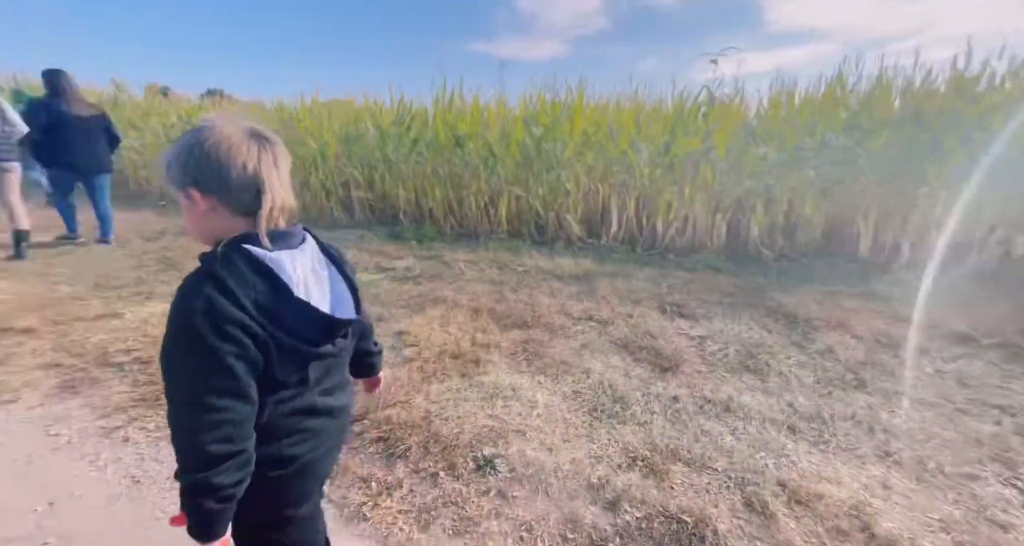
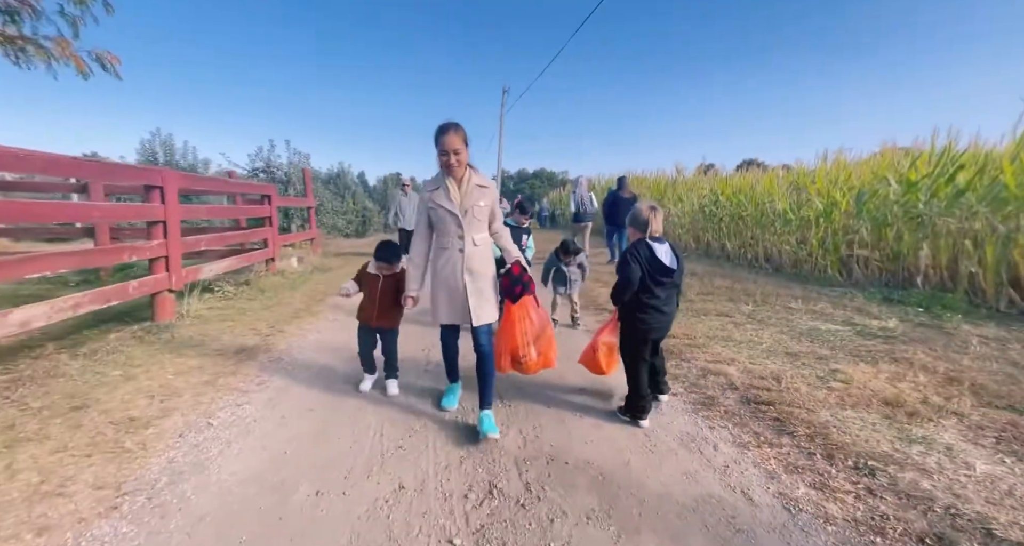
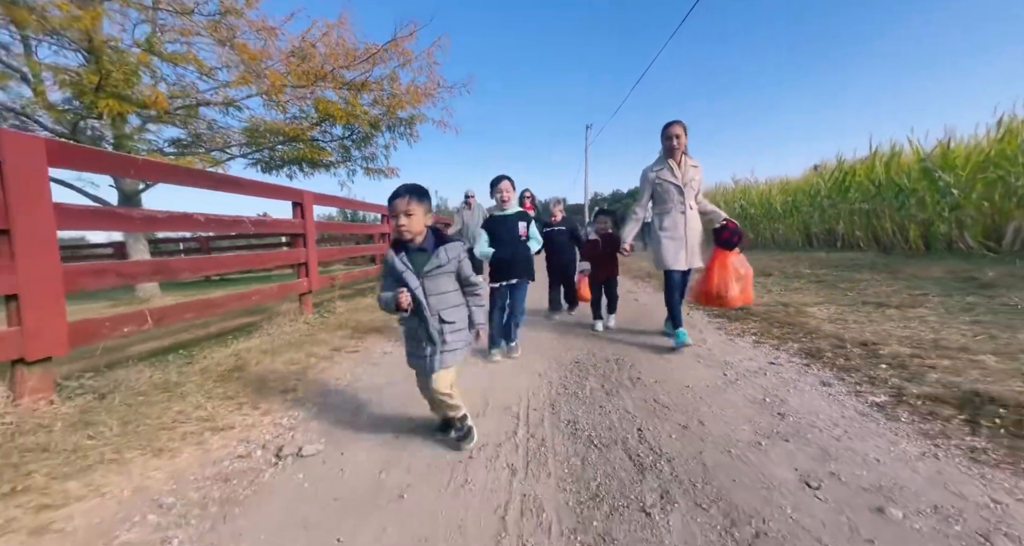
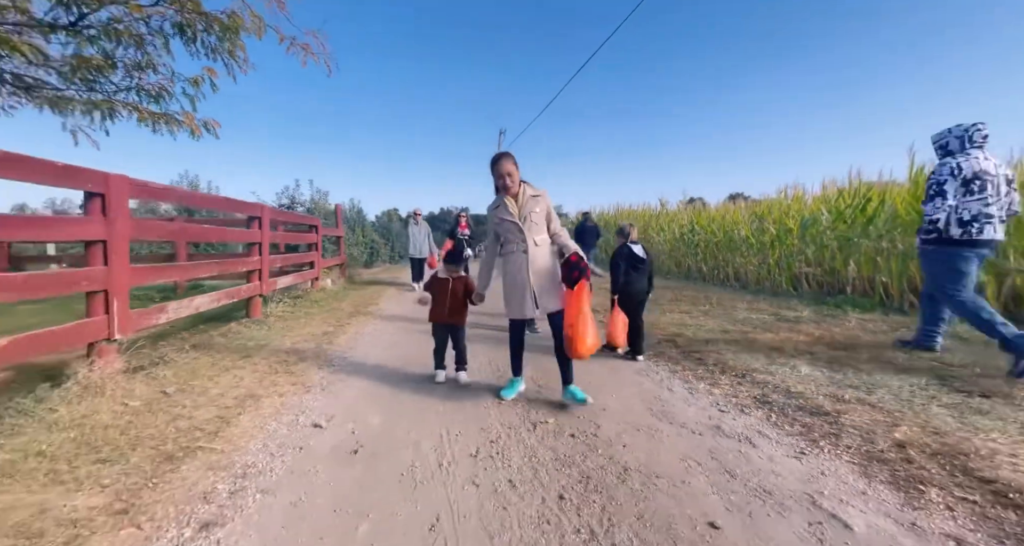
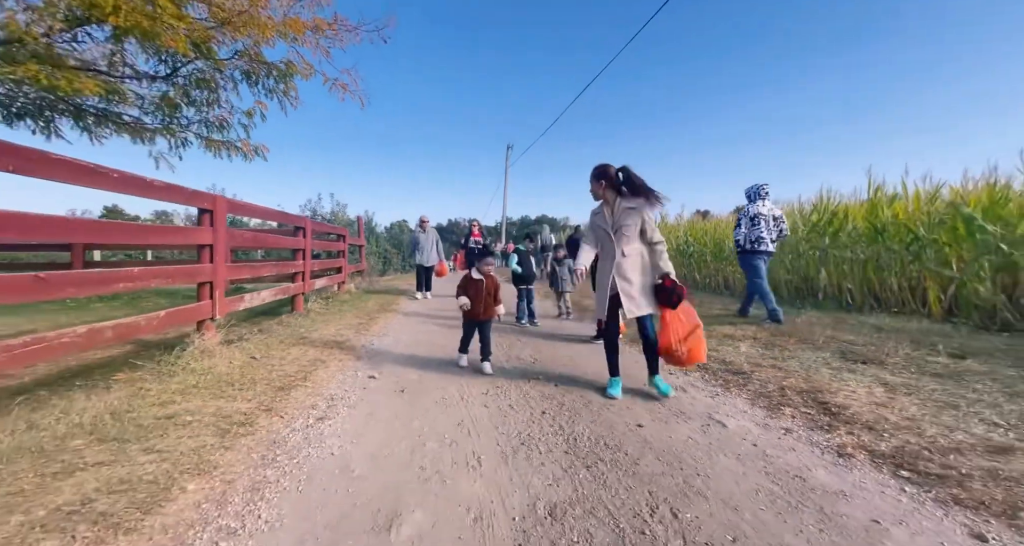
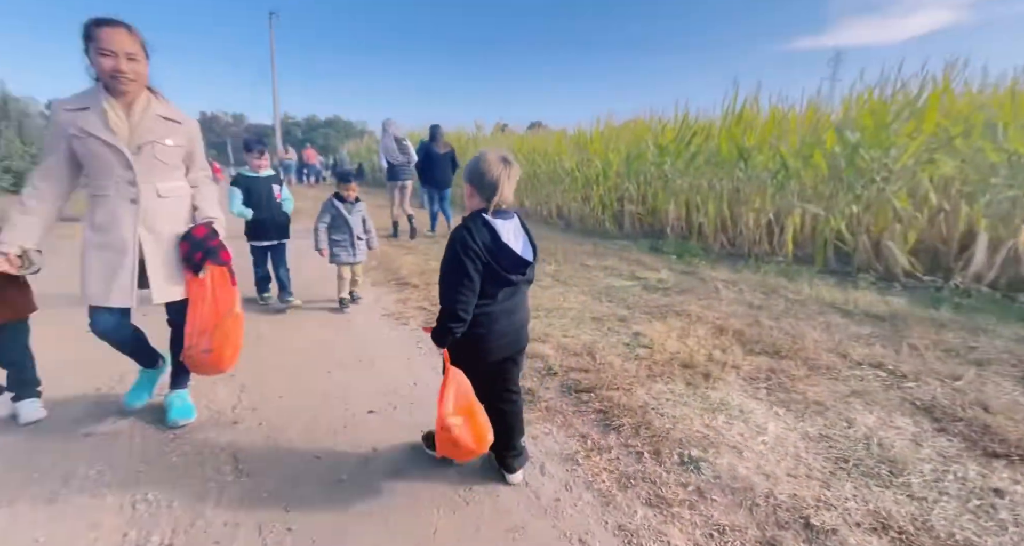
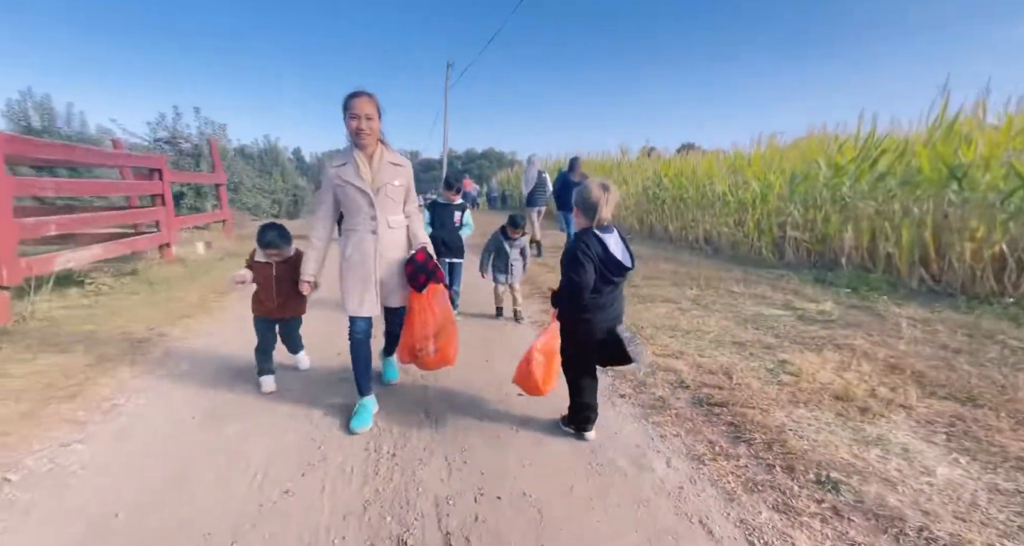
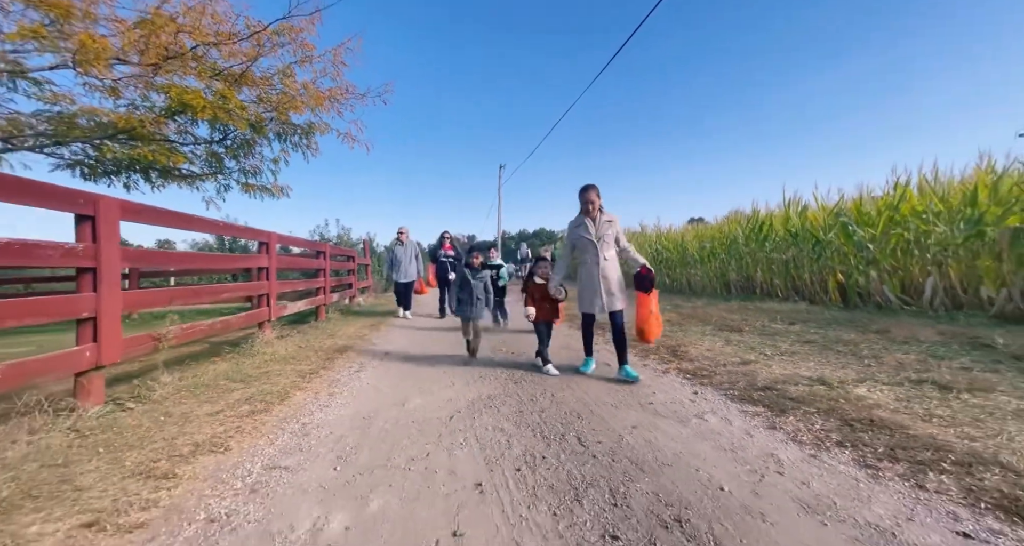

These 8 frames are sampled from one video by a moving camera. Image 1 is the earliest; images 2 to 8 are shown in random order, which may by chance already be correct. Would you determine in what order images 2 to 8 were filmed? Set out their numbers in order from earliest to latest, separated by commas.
6, 7, 2, 4, 5, 8, 3
